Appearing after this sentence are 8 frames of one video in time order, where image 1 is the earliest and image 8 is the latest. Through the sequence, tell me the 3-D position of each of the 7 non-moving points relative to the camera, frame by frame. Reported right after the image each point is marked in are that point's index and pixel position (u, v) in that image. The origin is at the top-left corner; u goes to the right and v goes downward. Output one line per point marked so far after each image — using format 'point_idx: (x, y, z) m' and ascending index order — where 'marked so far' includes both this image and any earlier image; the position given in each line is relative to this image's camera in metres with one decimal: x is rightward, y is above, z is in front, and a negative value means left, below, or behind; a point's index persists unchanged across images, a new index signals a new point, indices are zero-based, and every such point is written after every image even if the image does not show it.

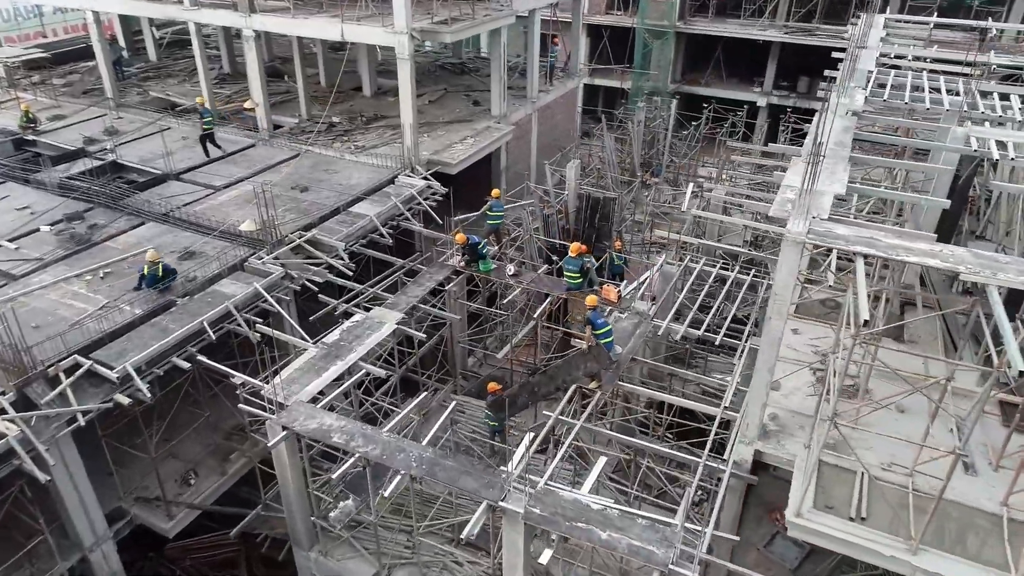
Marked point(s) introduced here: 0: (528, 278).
0: (+0.4, +0.2, +14.9) m
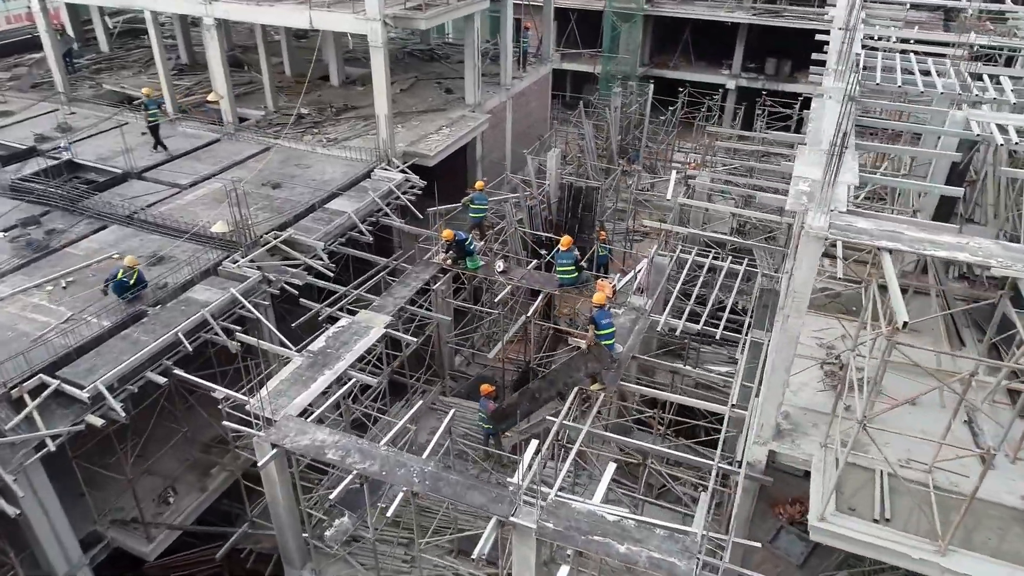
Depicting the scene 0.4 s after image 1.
0: (+0.1, +0.3, +14.4) m
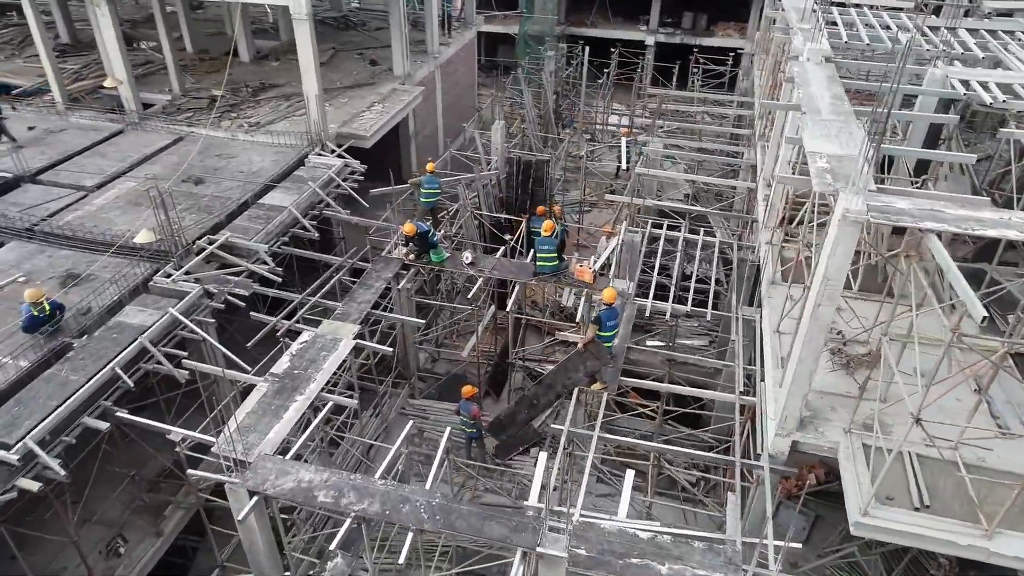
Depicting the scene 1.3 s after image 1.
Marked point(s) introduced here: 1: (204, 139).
0: (-0.5, +0.5, +13.4) m
1: (-8.4, +4.0, +18.2) m
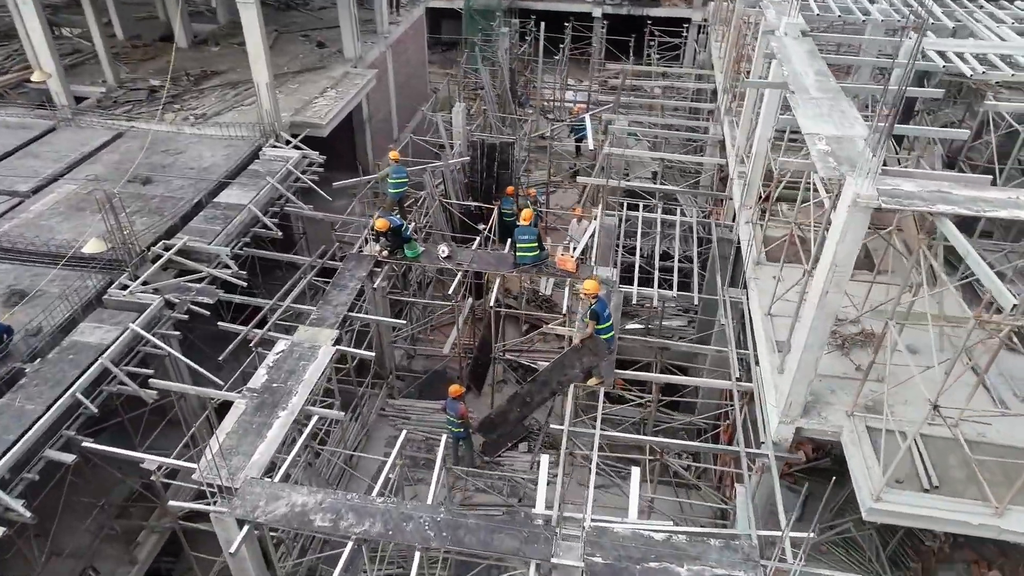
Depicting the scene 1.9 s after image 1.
0: (-0.9, +0.6, +12.9) m
1: (-9.3, +3.9, +17.0) m
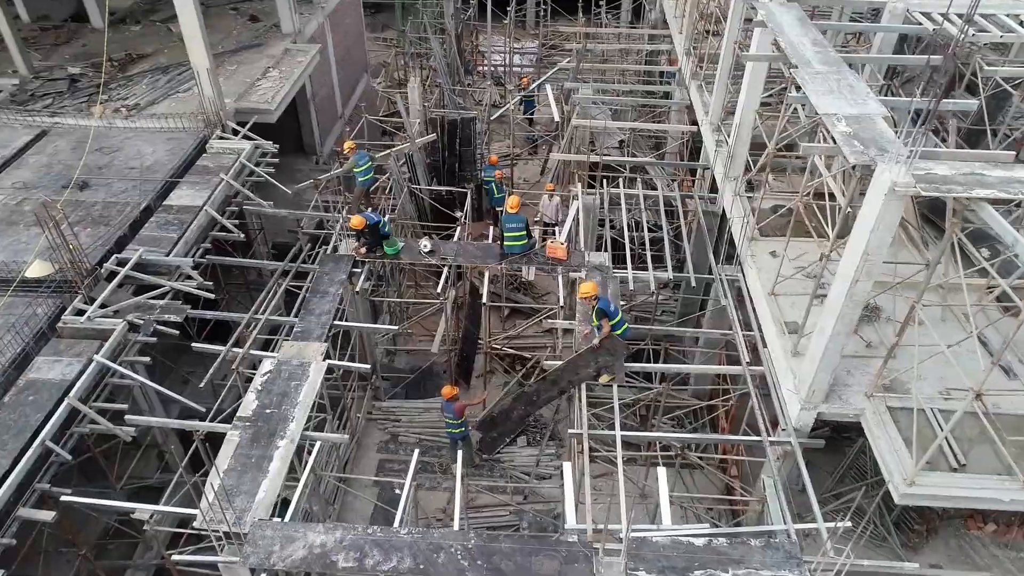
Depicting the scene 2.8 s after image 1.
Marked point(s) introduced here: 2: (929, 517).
0: (-1.1, +0.7, +12.3) m
1: (-10.0, +3.6, +15.4) m
2: (+6.9, -3.8, +11.1) m
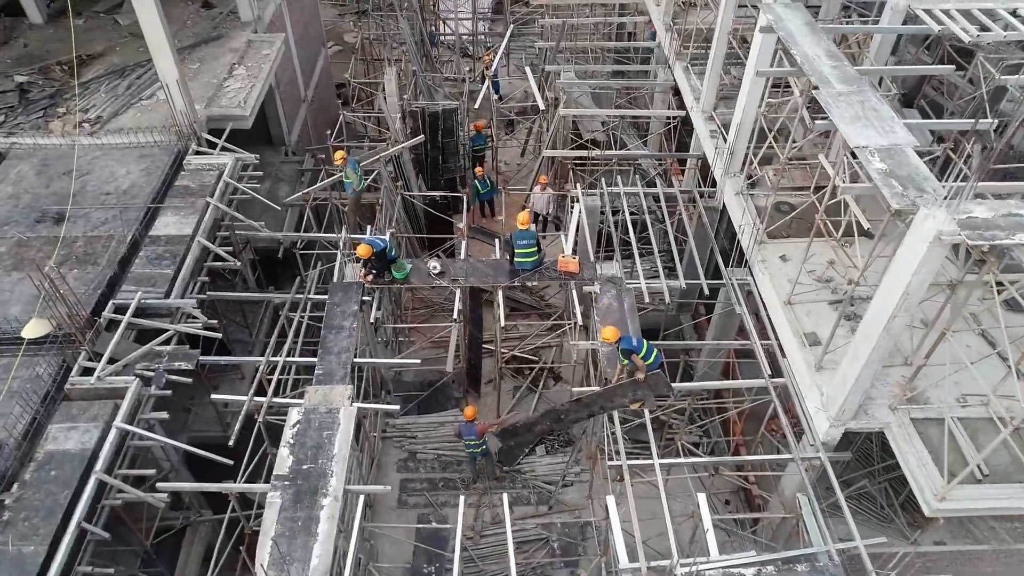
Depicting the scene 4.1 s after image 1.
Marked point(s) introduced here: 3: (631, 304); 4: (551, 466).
0: (-0.9, +0.3, +12.1) m
1: (-10.2, +2.9, +14.4) m
2: (+7.4, -3.7, +11.8) m
3: (+2.0, -0.3, +11.4) m
4: (+0.7, -3.4, +13.0) m
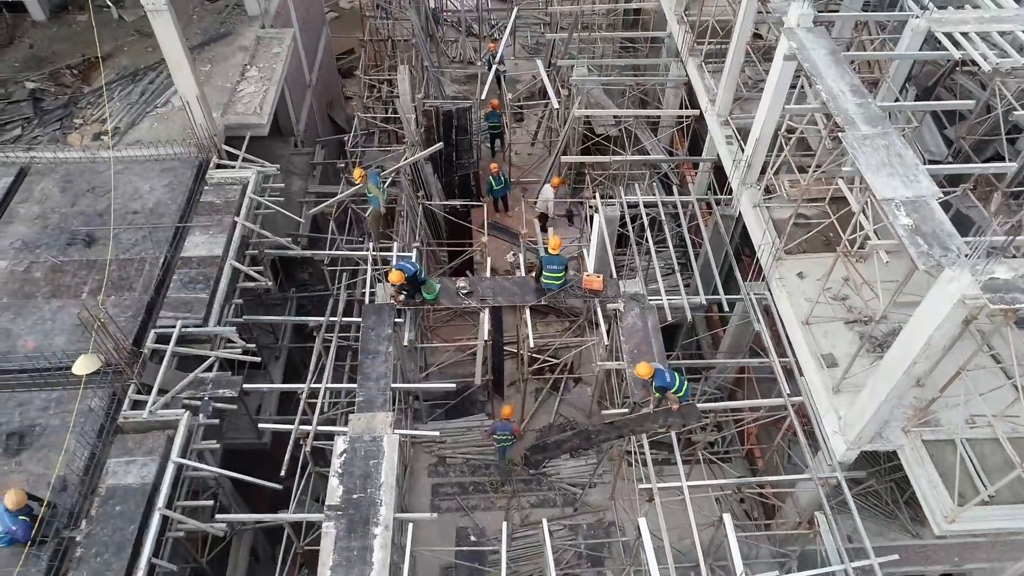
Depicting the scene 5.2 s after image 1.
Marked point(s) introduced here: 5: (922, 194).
0: (-0.5, 0.0, +12.4) m
1: (-9.8, +2.6, +14.4) m
2: (+8.0, -3.9, +12.6) m
3: (+2.5, -0.6, +11.9) m
4: (+1.3, -3.7, +13.6) m
5: (+5.1, +1.2, +8.3) m
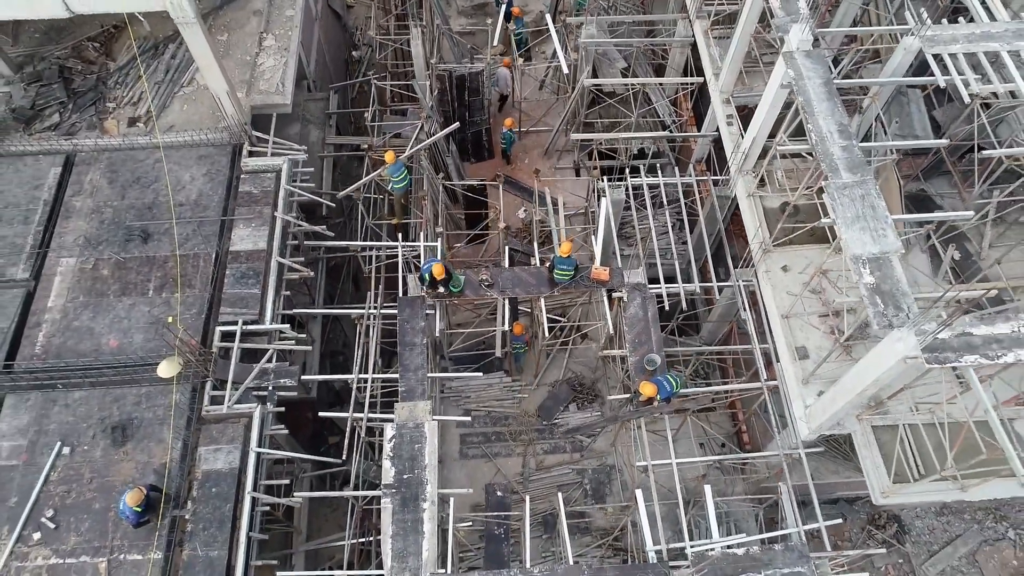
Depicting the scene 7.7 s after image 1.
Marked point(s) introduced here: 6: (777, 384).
0: (-0.1, +0.2, +14.0) m
1: (-9.5, +3.0, +15.4) m
2: (+8.3, -3.5, +14.9) m
3: (+2.9, -0.5, +13.6) m
4: (+1.6, -3.2, +15.9) m
5: (+5.4, +0.6, +9.7) m
6: (+5.0, -1.9, +12.8) m
